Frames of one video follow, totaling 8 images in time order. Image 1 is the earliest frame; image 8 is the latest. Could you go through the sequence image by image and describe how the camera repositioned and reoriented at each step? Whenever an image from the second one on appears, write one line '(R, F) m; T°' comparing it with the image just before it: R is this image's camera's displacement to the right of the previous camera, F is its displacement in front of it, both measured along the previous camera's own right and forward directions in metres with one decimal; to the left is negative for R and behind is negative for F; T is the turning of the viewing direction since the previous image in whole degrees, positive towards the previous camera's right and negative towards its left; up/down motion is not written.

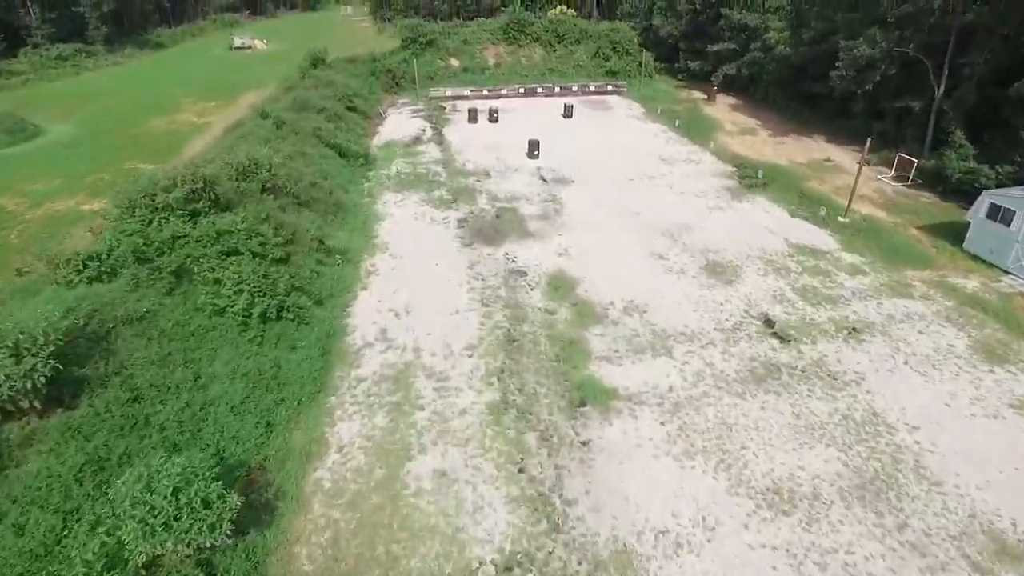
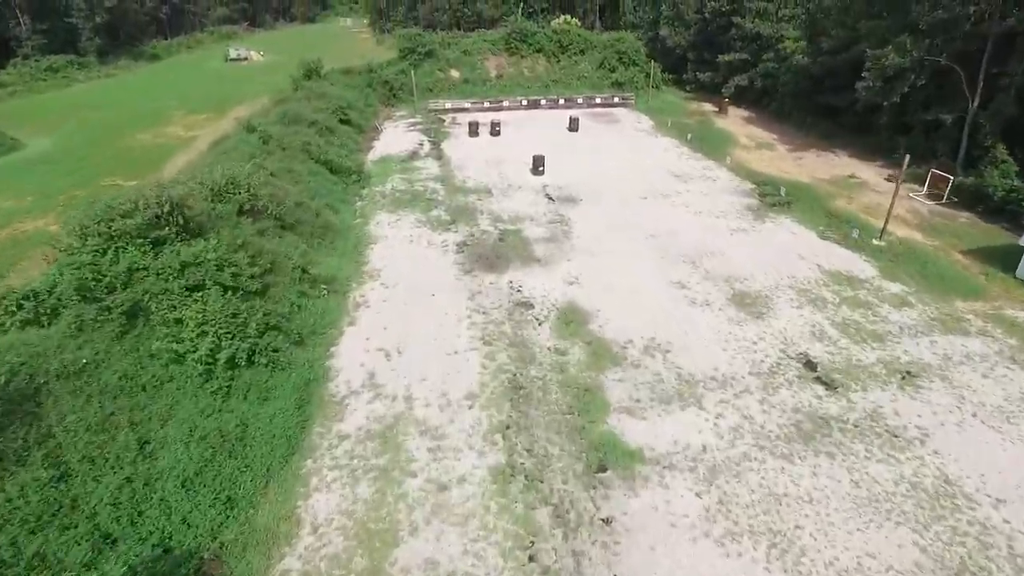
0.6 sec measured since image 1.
(-0.1, +1.7) m; 0°
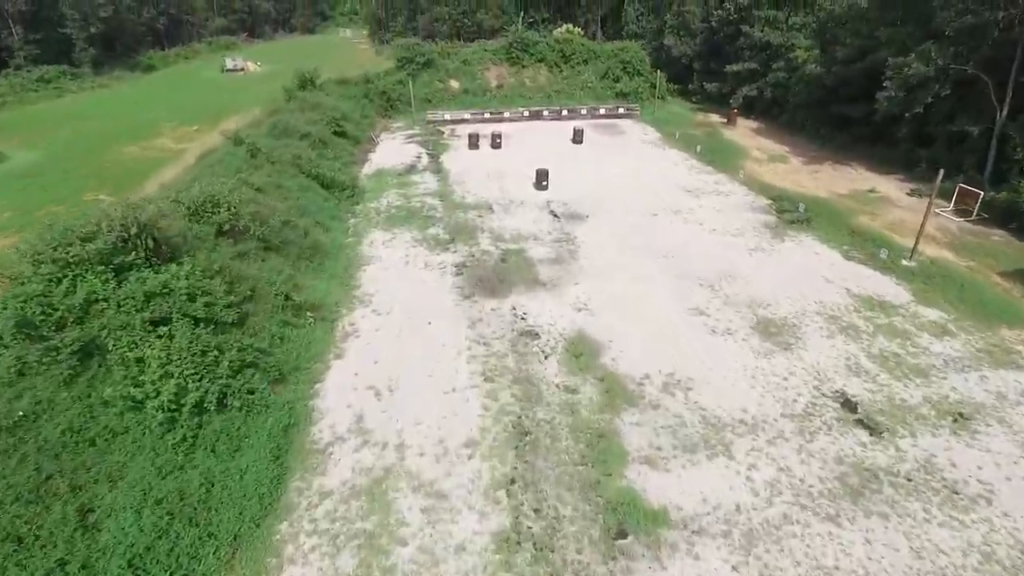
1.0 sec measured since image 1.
(-0.1, +1.3) m; 0°
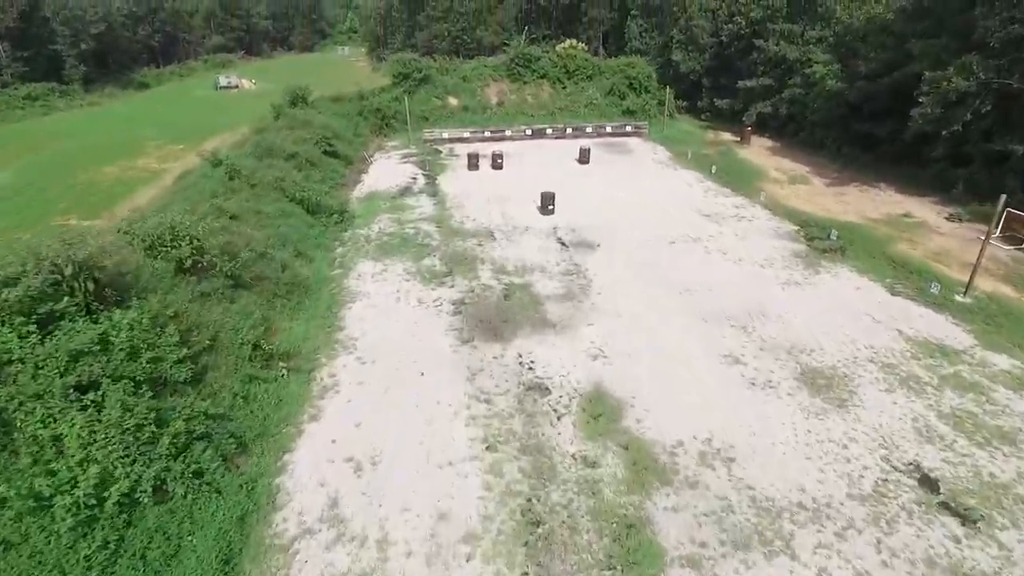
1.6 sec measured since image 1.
(-0.1, +1.9) m; 0°
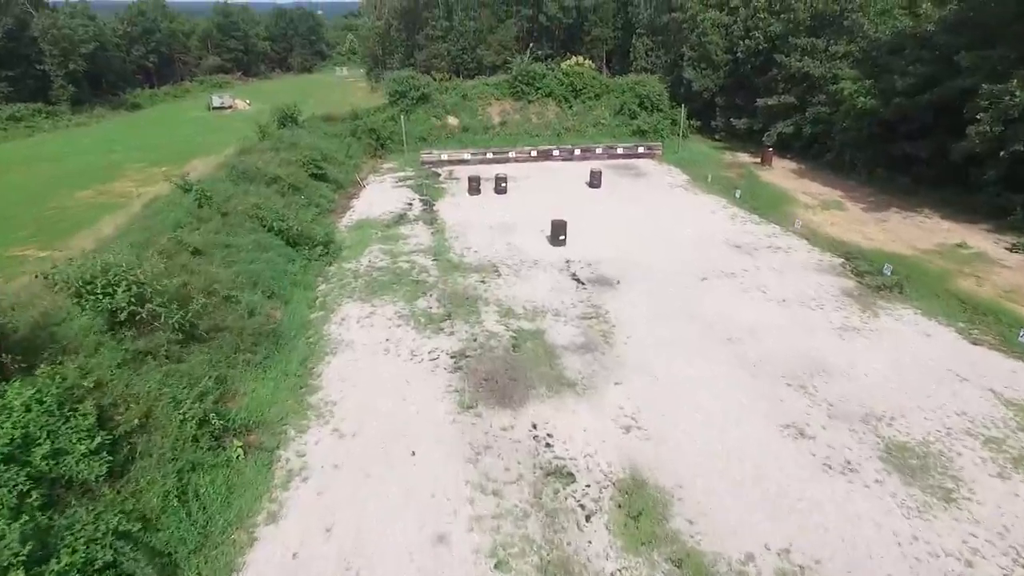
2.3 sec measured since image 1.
(-0.2, +2.3) m; 0°
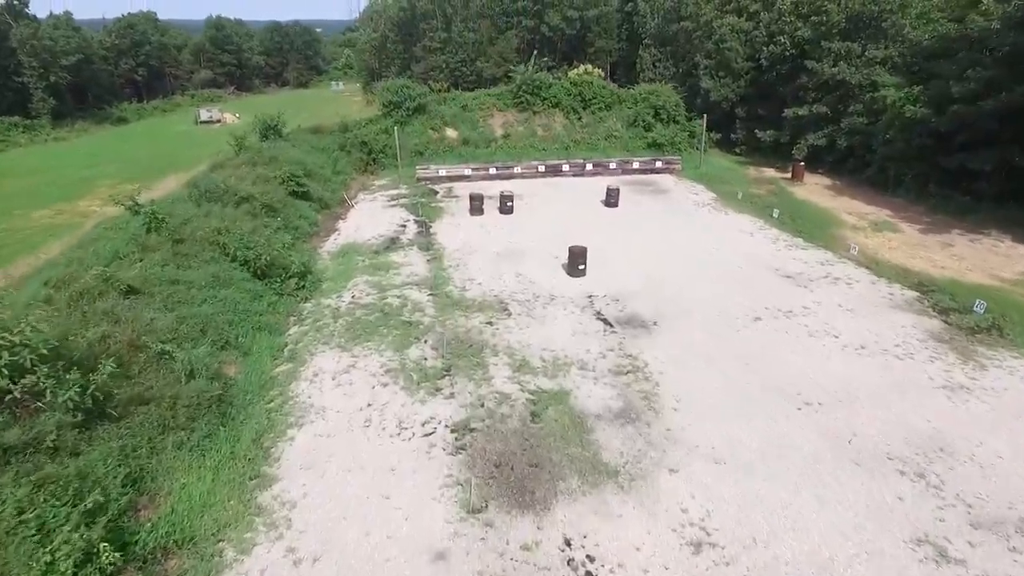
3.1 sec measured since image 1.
(-0.3, +2.8) m; 0°
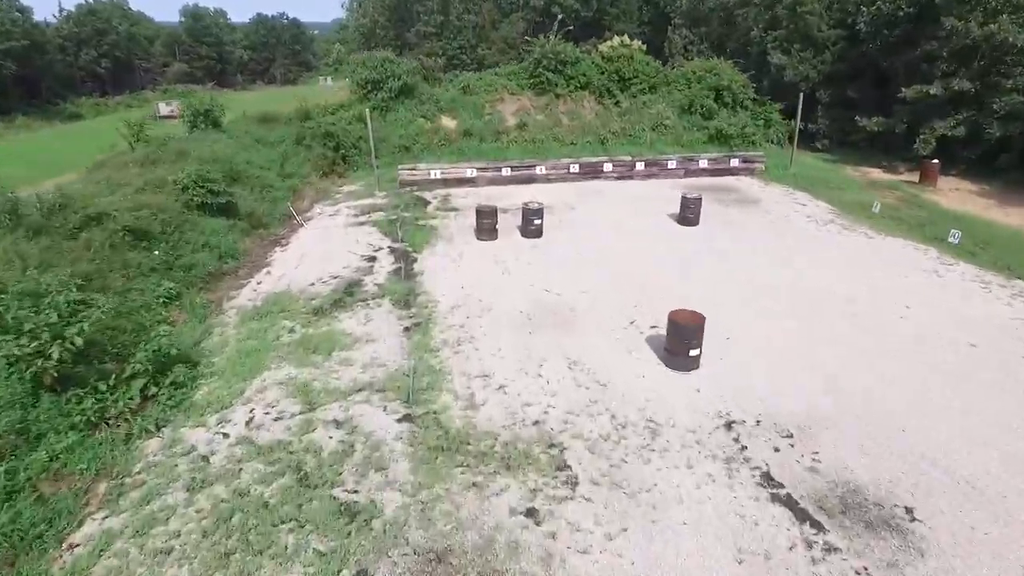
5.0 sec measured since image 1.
(-0.7, +7.3) m; 0°
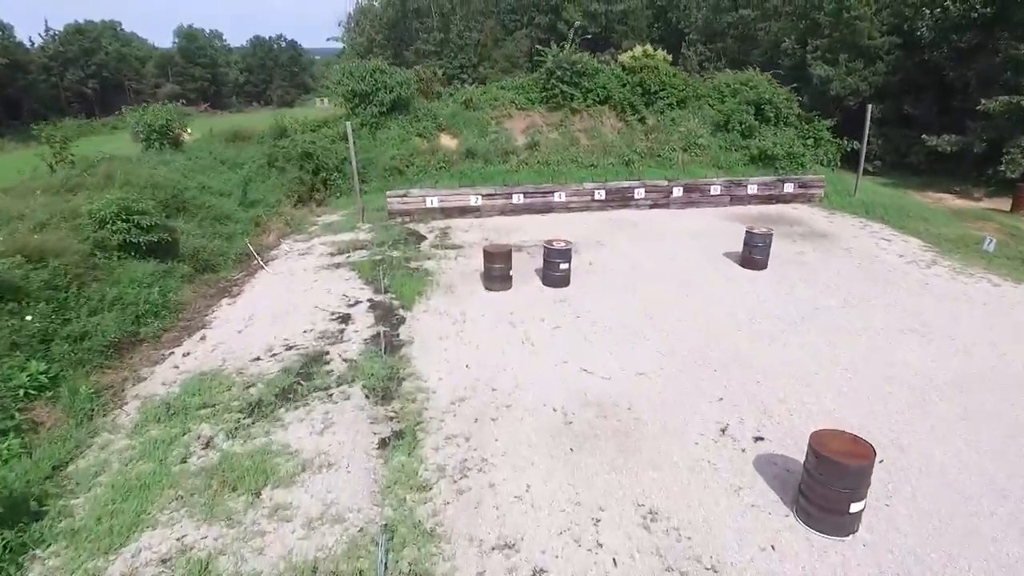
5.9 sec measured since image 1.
(-0.3, +3.2) m; 0°
